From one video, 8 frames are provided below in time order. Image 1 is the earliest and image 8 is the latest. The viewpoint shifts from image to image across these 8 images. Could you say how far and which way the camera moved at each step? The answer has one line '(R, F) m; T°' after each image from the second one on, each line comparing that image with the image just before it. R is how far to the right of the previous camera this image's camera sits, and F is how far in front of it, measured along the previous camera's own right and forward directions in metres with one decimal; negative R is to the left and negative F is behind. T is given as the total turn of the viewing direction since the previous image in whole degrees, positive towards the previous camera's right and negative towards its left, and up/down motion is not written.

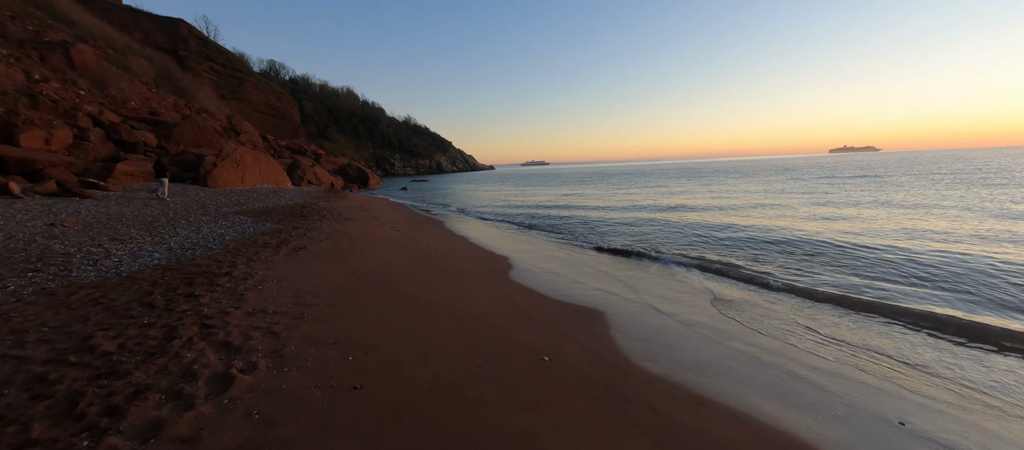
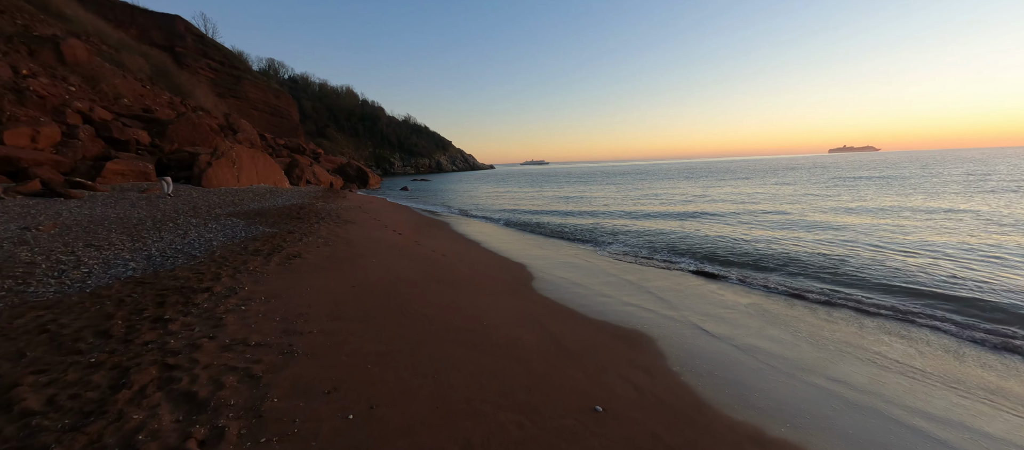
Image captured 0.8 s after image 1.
(-0.4, +0.8) m; 0°
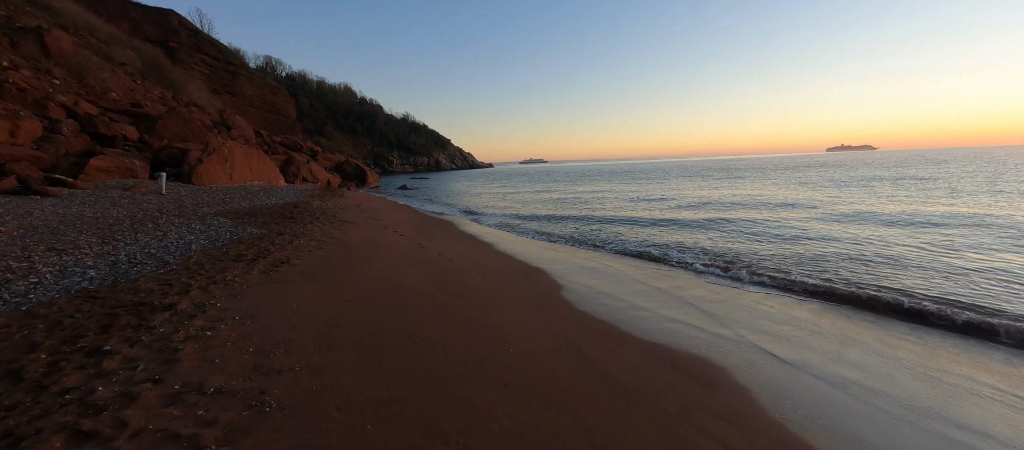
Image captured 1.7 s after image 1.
(-0.4, +0.9) m; 0°
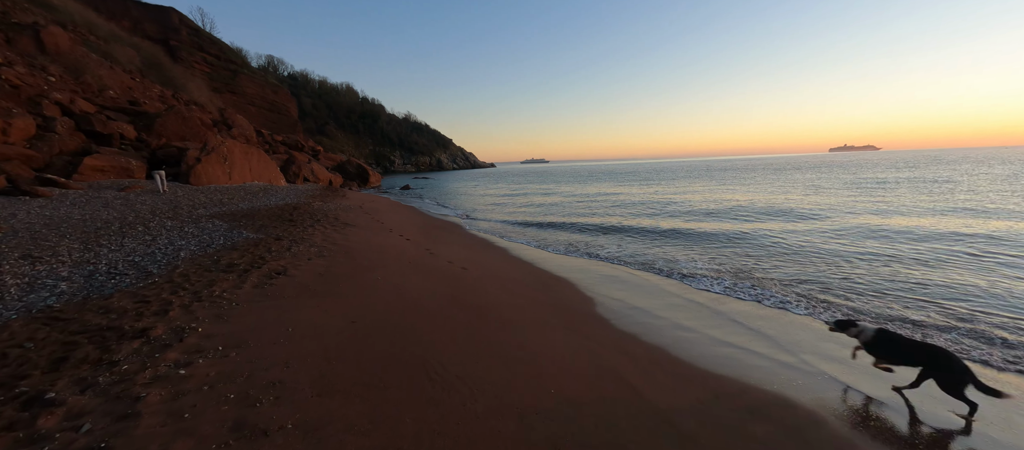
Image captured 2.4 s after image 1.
(-0.3, +0.7) m; 0°
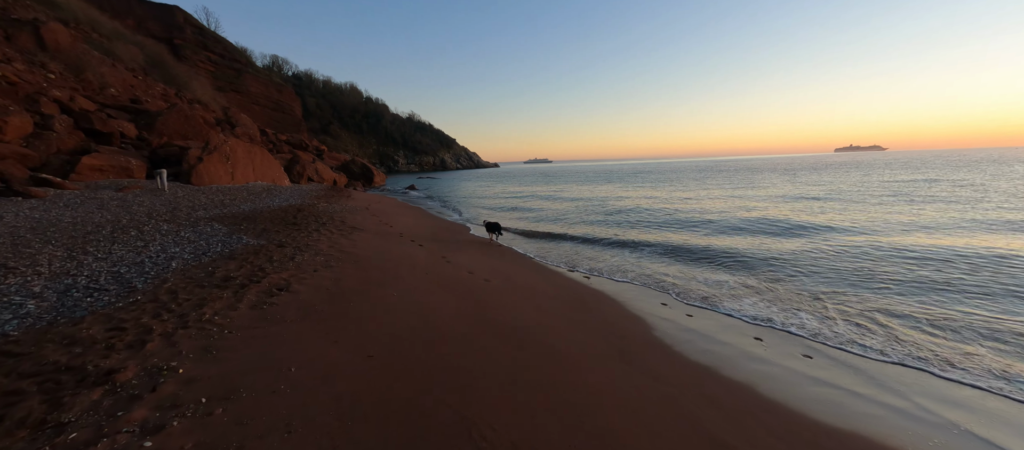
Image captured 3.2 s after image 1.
(-0.5, +0.7) m; 0°
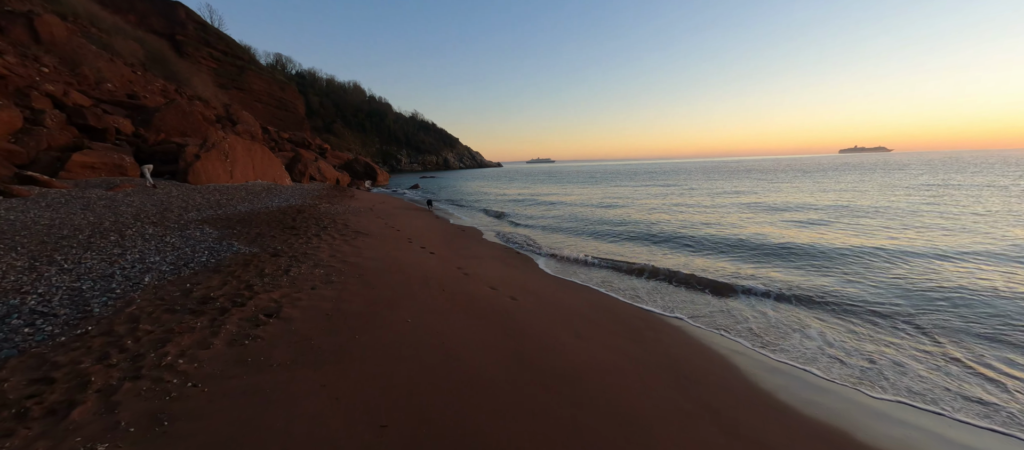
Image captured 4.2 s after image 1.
(-0.5, +0.9) m; 0°
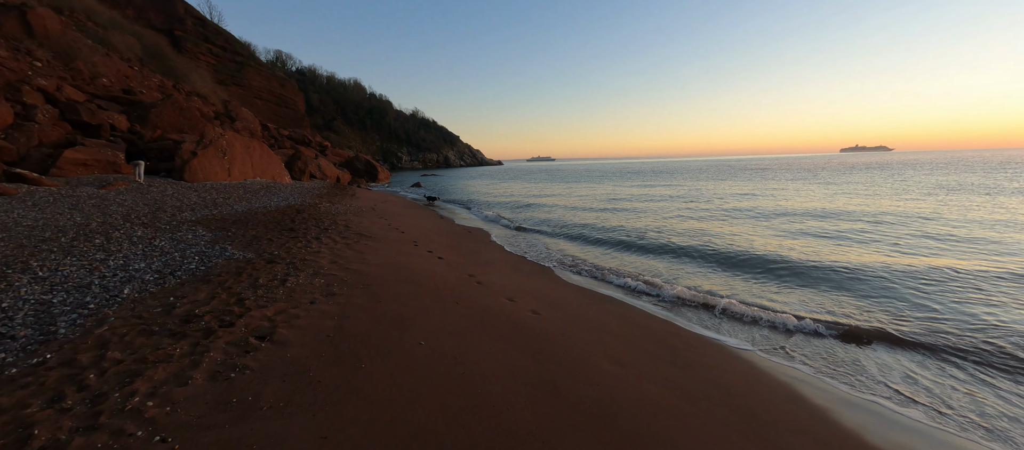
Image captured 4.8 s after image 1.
(-0.3, +0.5) m; 0°
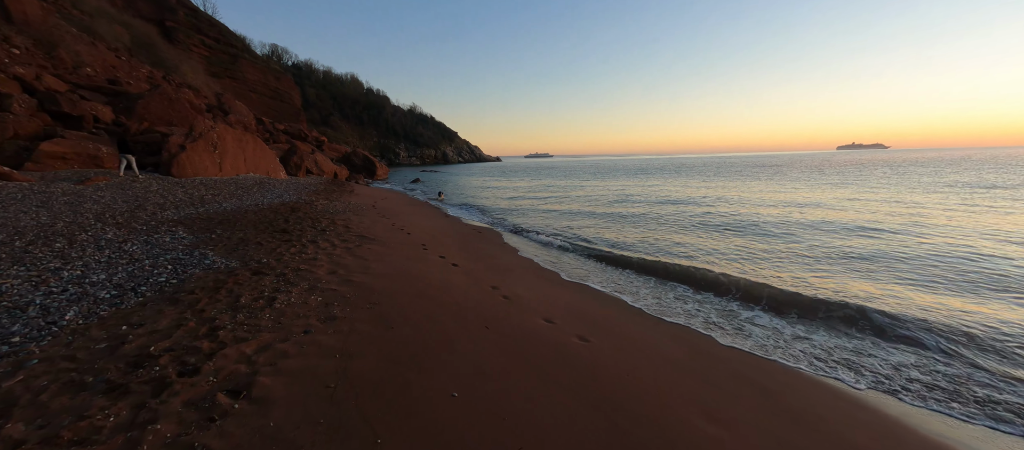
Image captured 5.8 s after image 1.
(-0.5, +0.9) m; 0°
